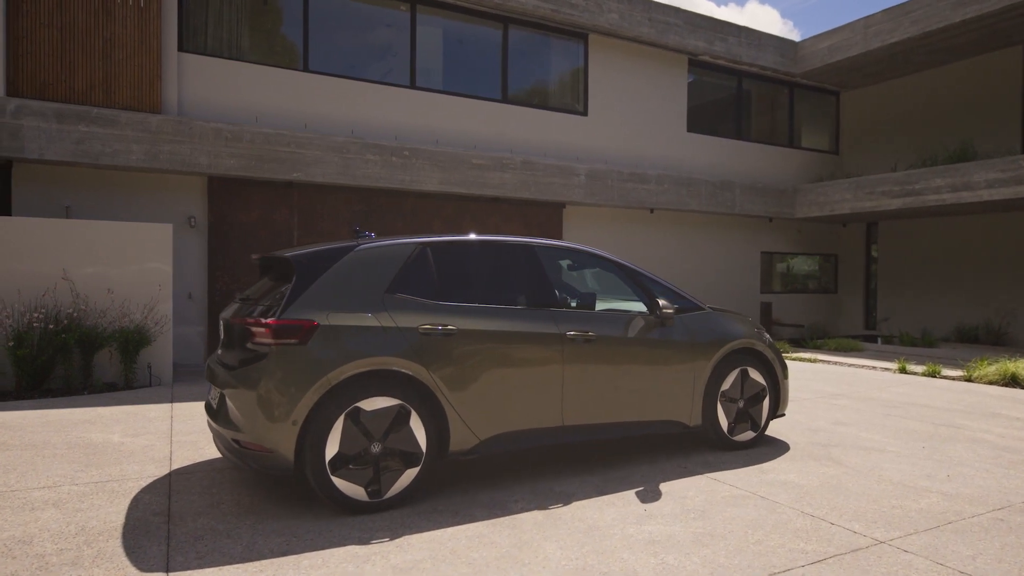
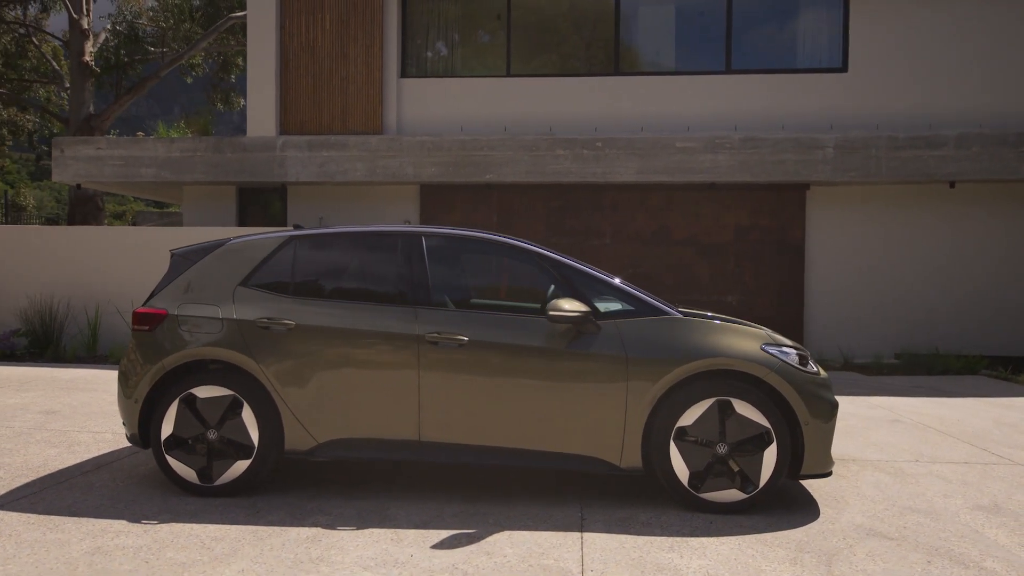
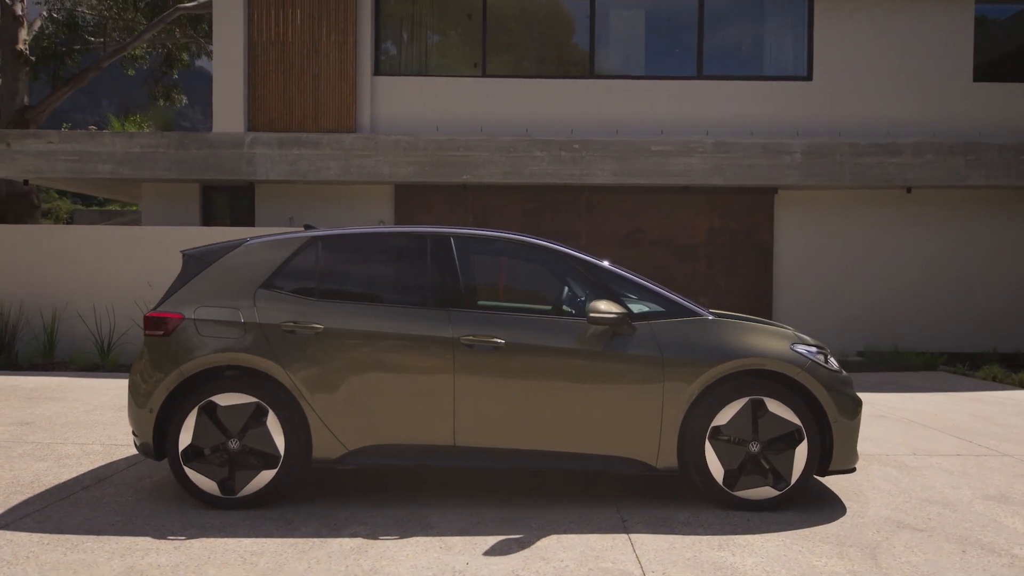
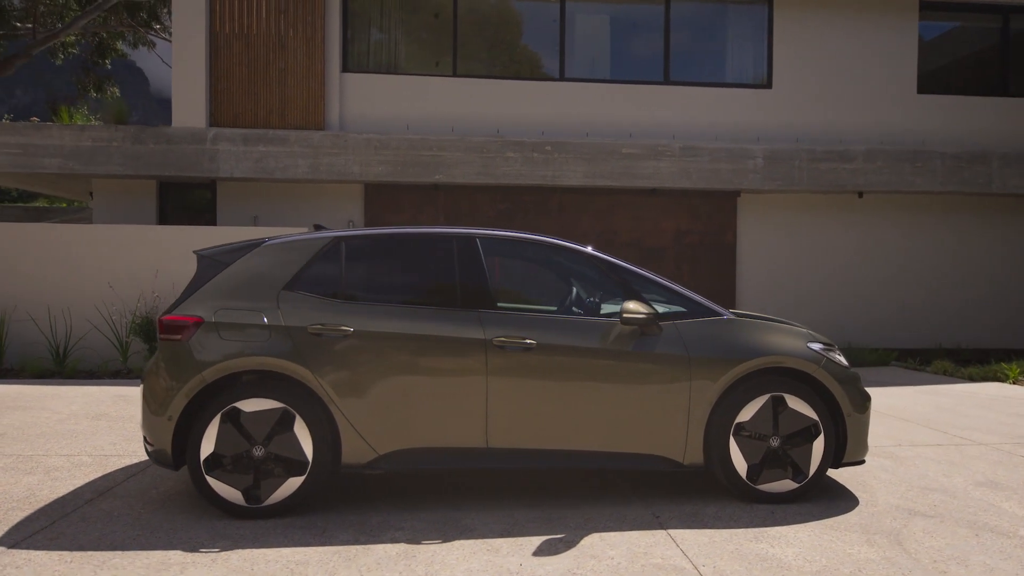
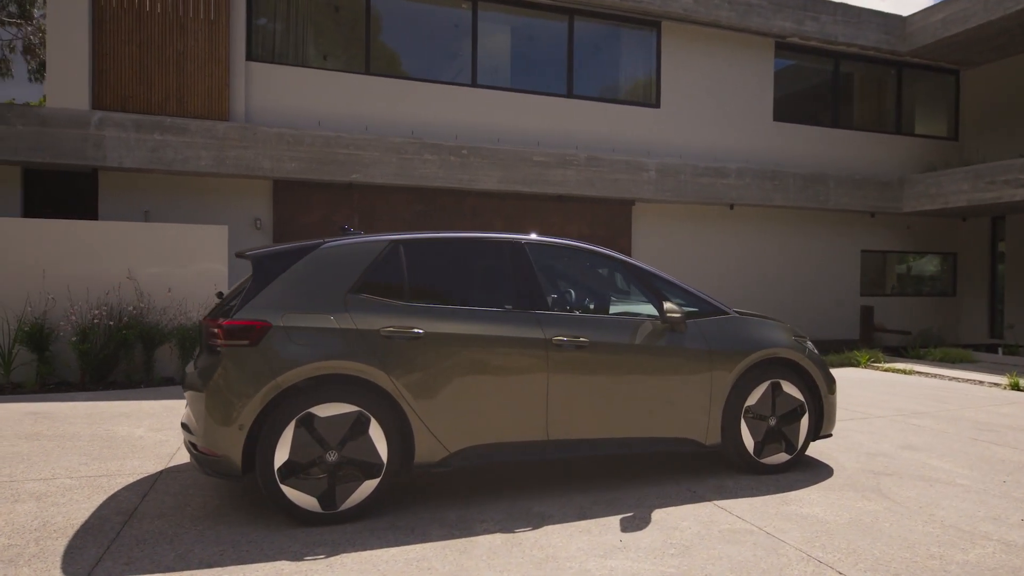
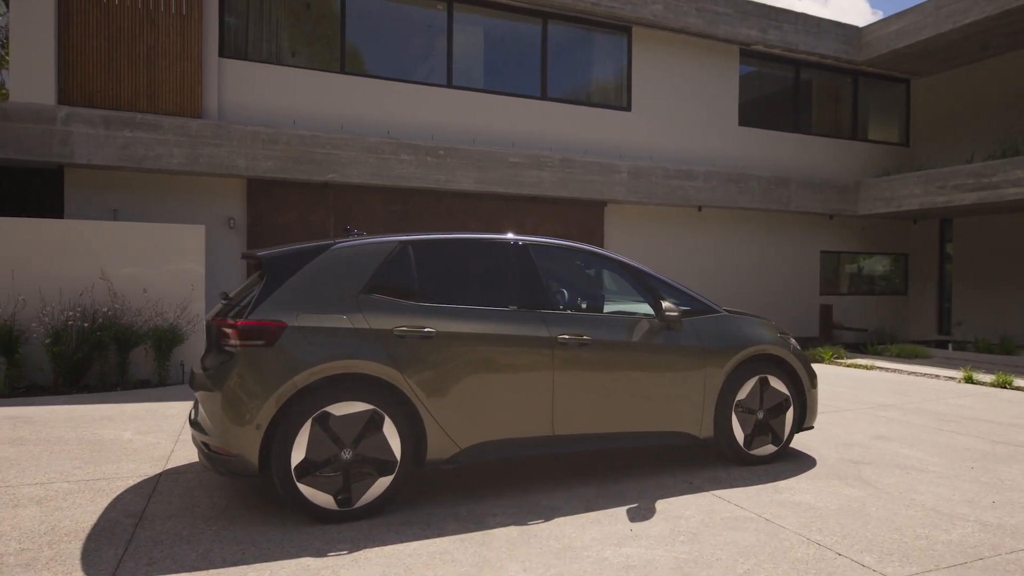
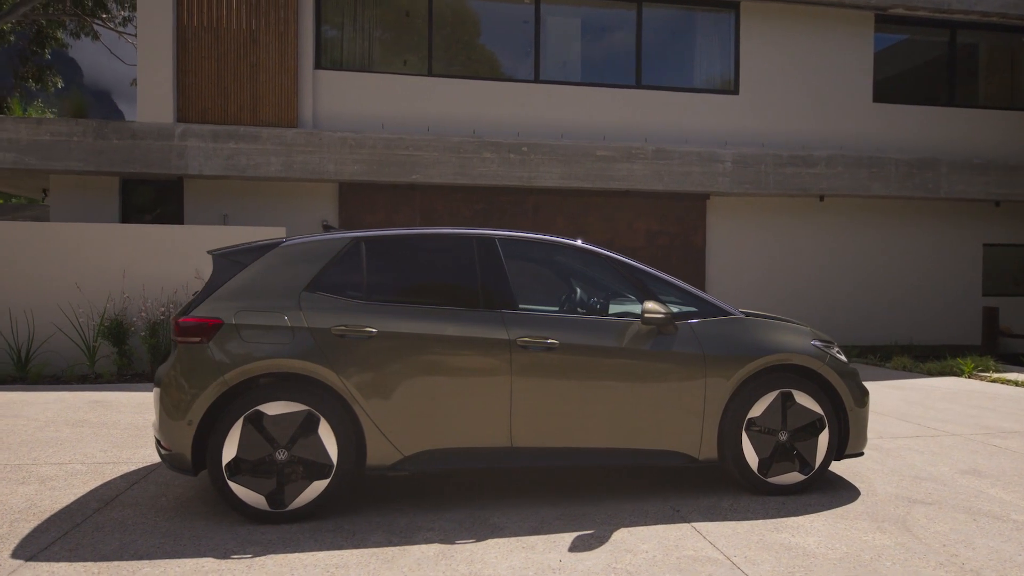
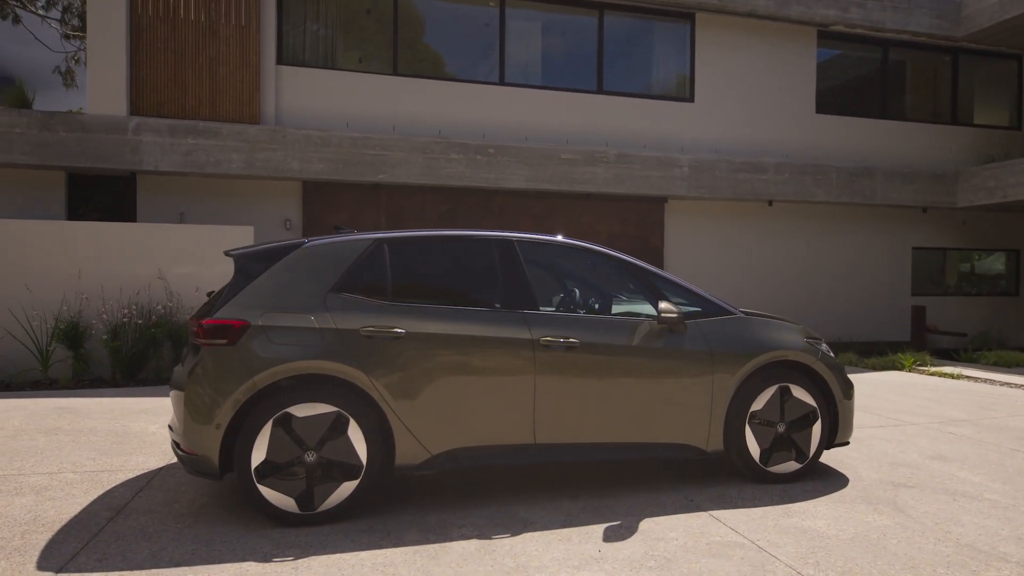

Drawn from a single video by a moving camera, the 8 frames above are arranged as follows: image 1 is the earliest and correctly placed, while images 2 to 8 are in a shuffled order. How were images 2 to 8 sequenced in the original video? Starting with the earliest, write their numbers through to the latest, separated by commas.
6, 5, 8, 7, 4, 3, 2
